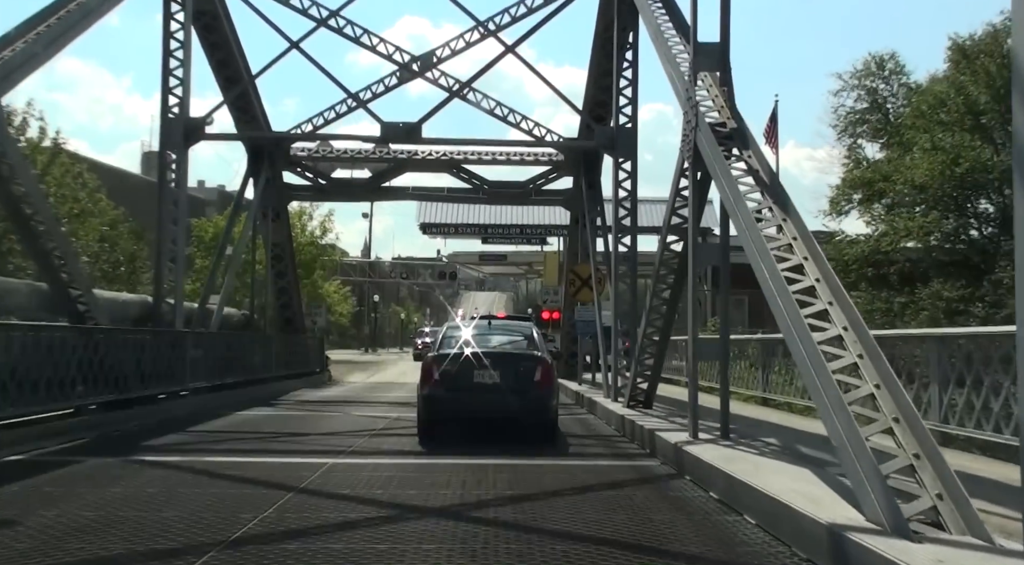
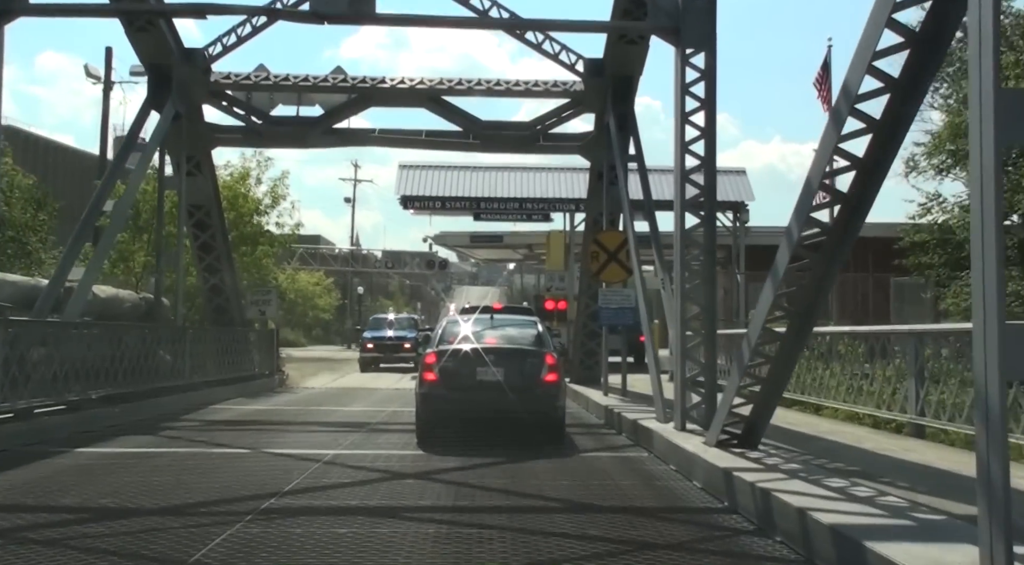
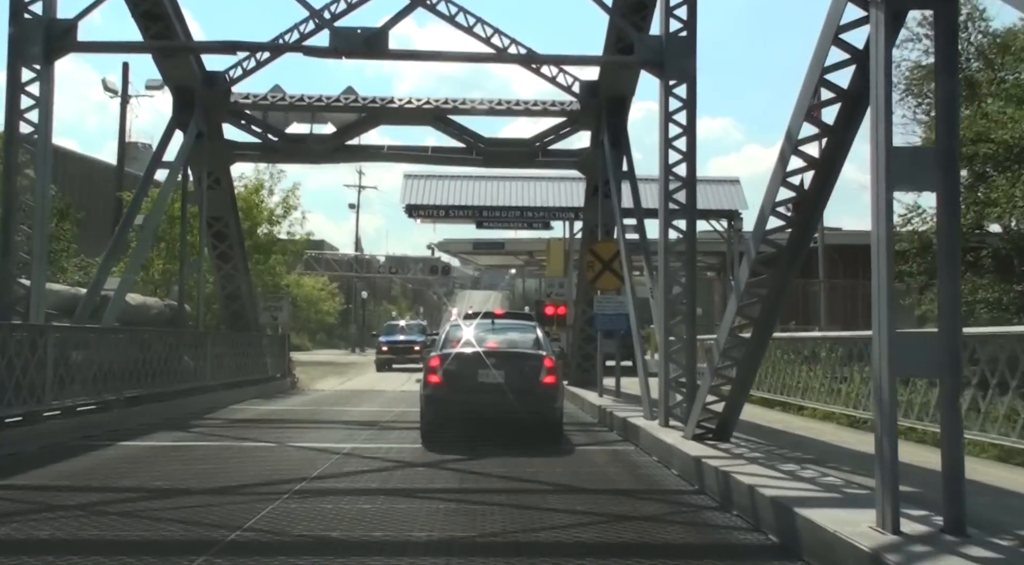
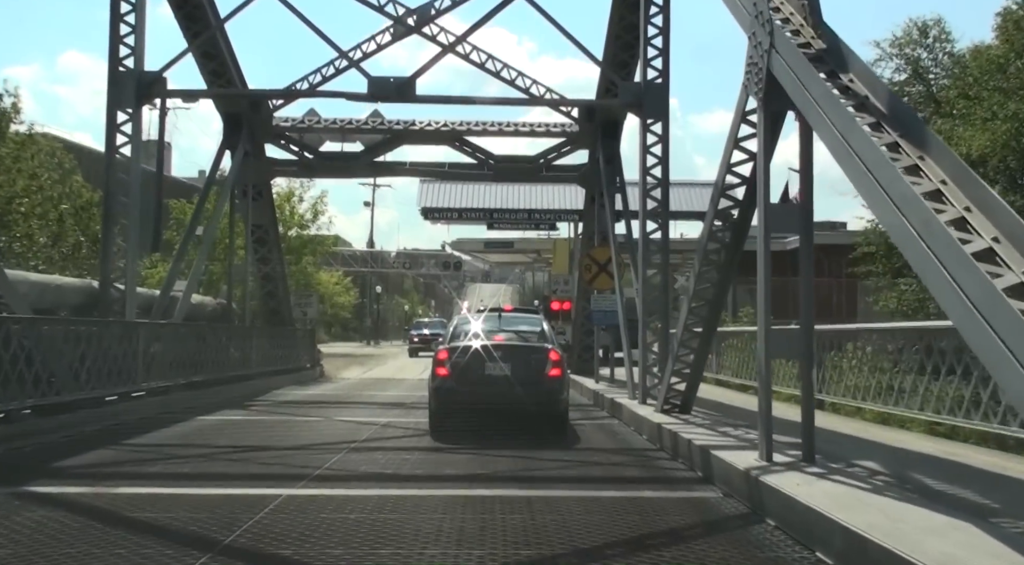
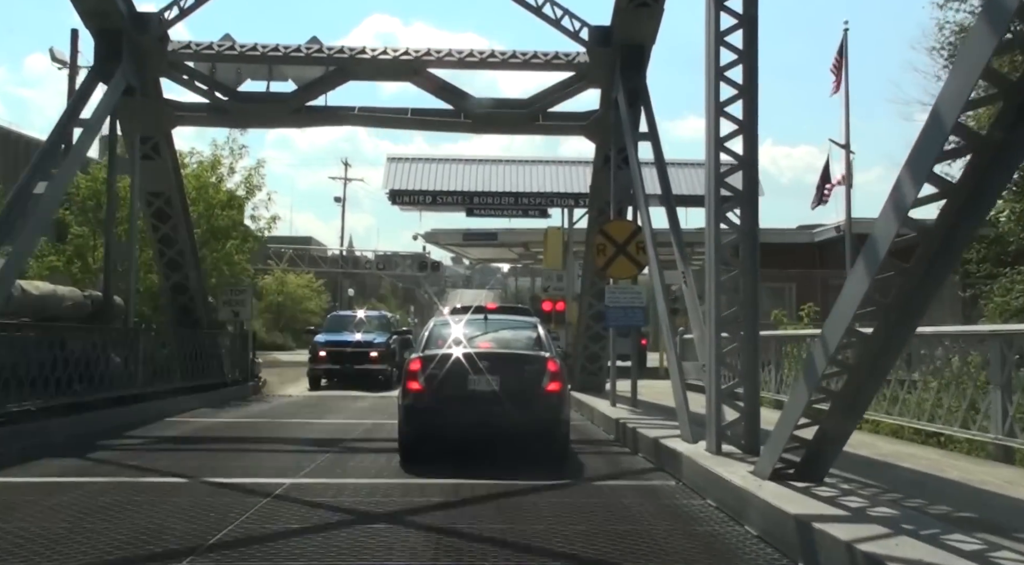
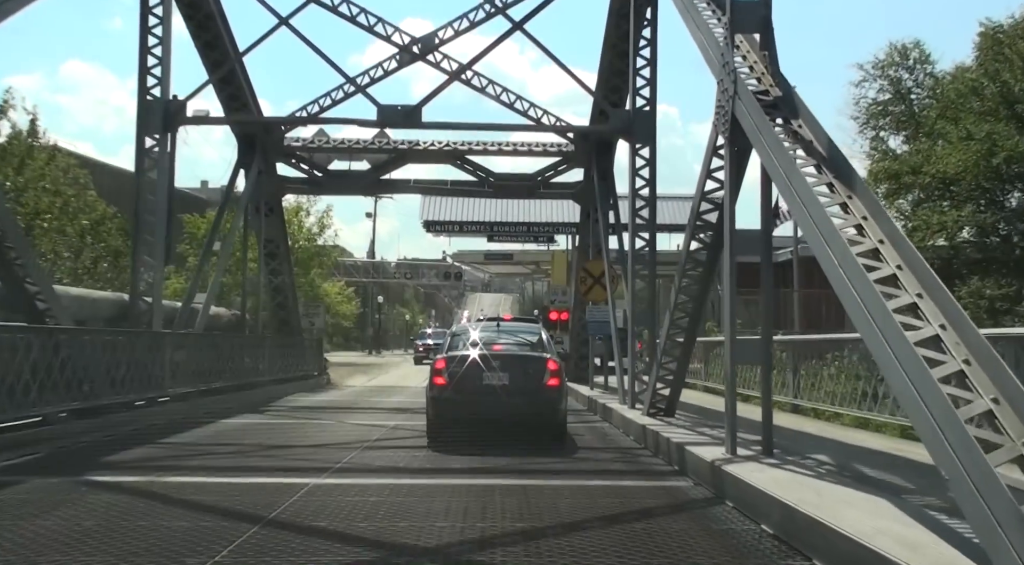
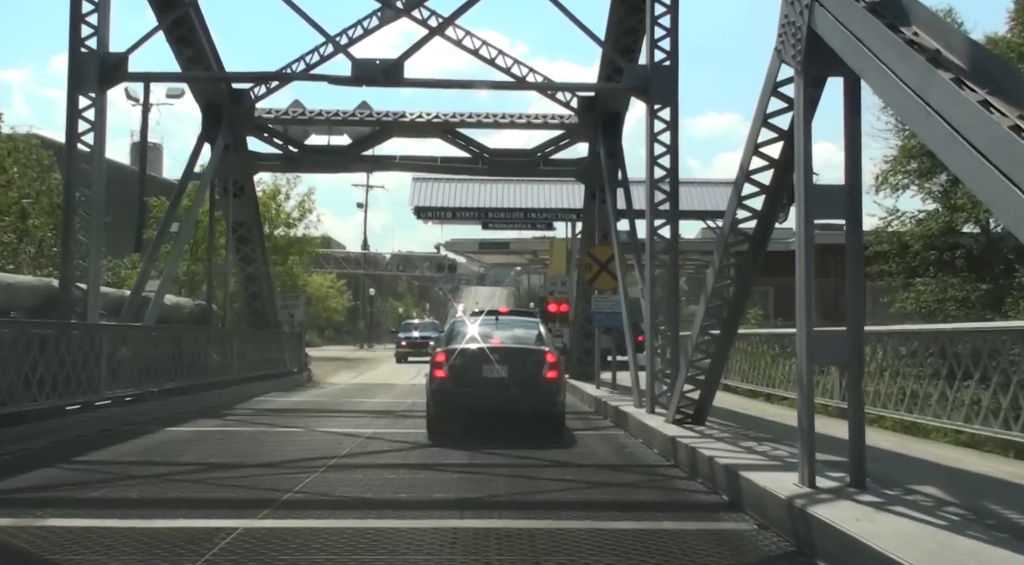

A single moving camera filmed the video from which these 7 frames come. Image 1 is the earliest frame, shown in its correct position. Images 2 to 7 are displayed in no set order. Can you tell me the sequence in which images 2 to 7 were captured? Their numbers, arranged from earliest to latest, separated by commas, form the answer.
6, 4, 7, 3, 2, 5
